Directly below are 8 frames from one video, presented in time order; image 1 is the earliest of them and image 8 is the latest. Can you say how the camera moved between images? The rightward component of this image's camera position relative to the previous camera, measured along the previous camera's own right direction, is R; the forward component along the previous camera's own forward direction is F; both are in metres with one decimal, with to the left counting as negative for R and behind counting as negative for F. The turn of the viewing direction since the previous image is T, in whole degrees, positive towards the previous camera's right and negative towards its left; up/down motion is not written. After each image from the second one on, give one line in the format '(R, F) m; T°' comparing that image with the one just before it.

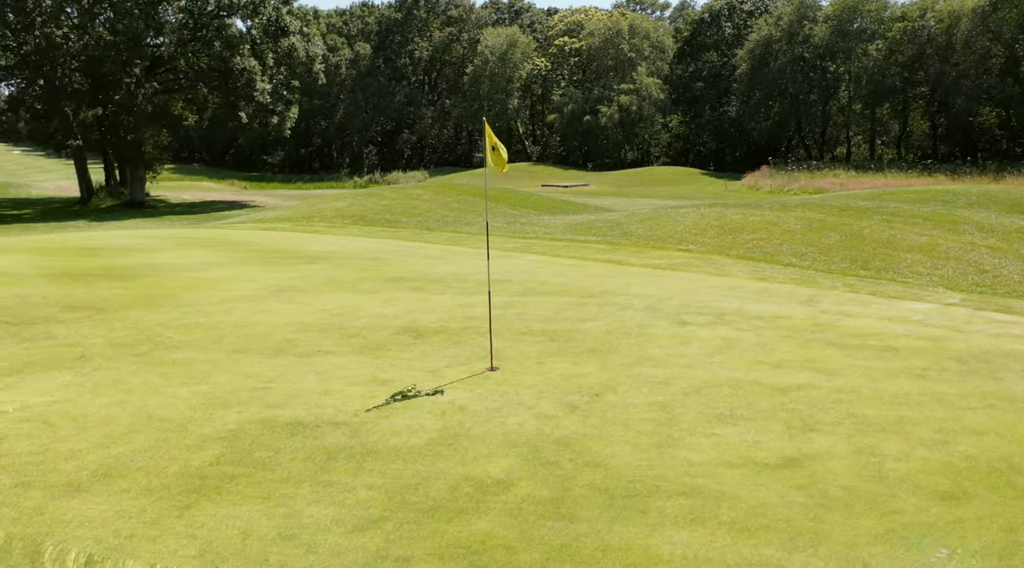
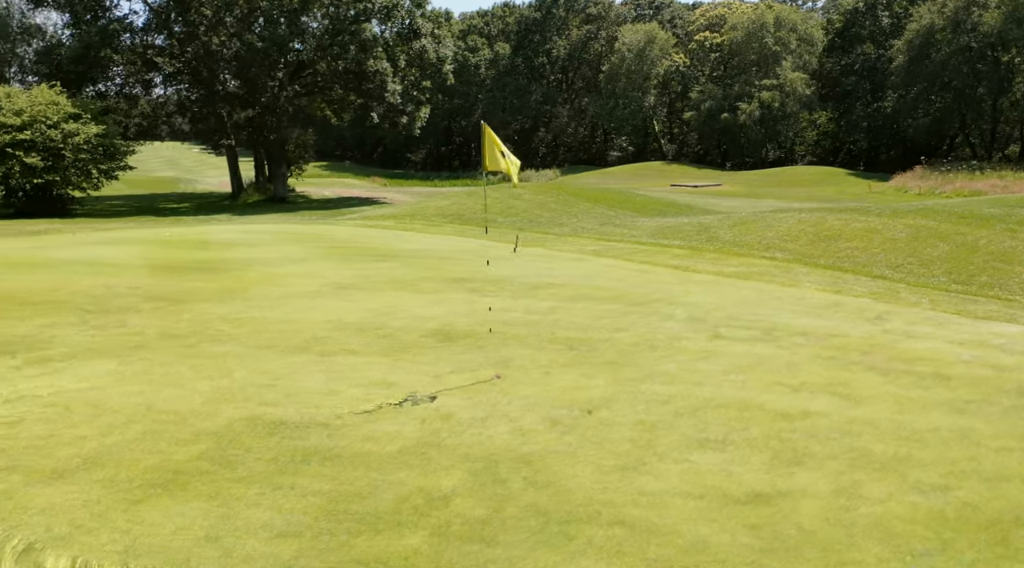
(+1.2, +0.3) m; -10°
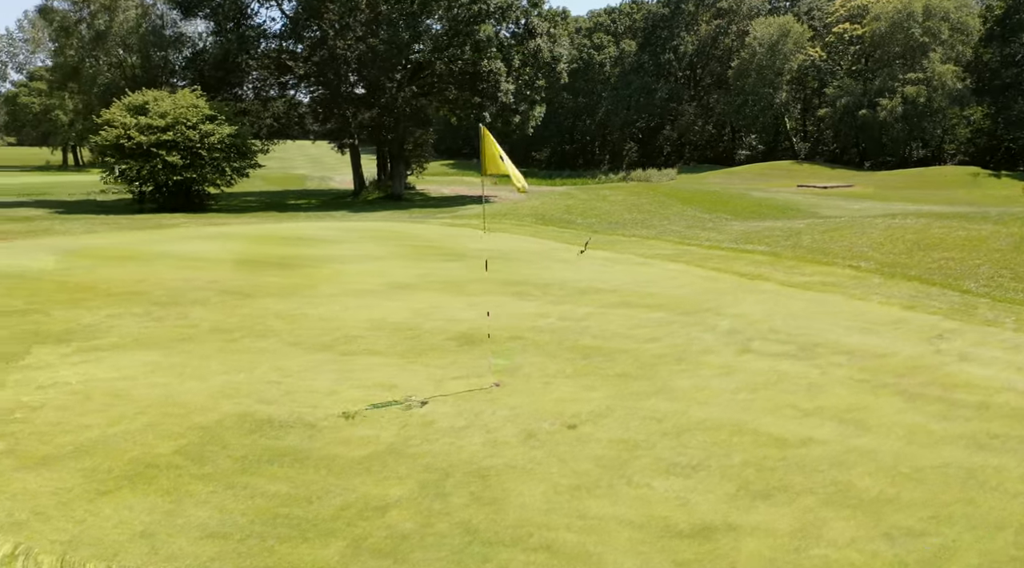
(+1.1, +0.2) m; -10°
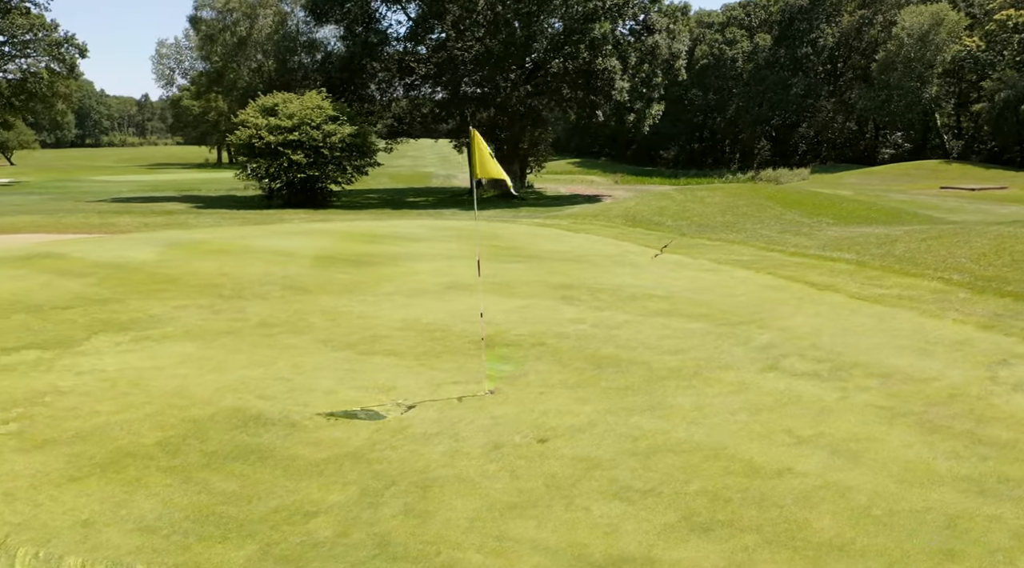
(+1.2, +0.3) m; -10°
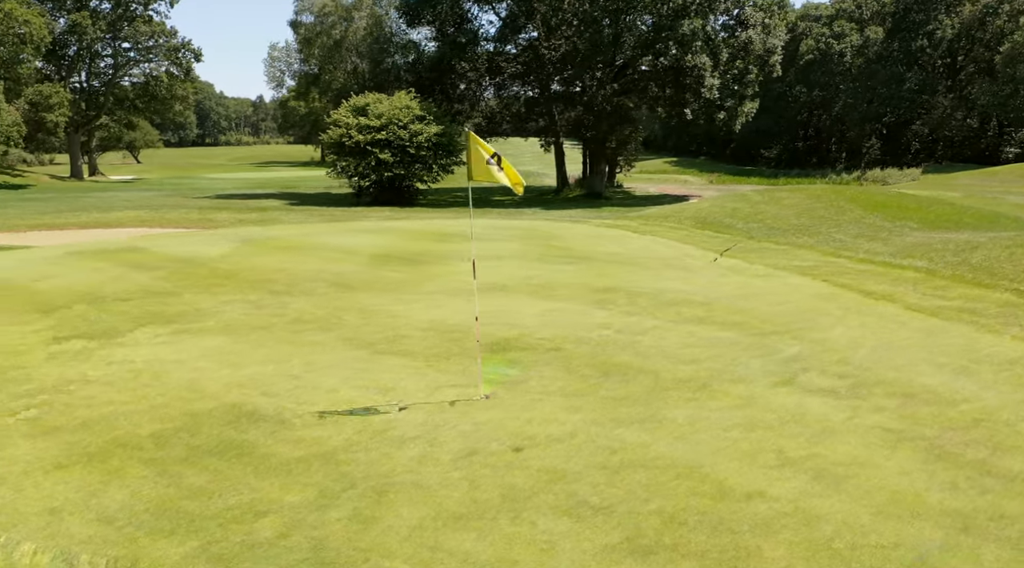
(+0.9, +0.2) m; -7°
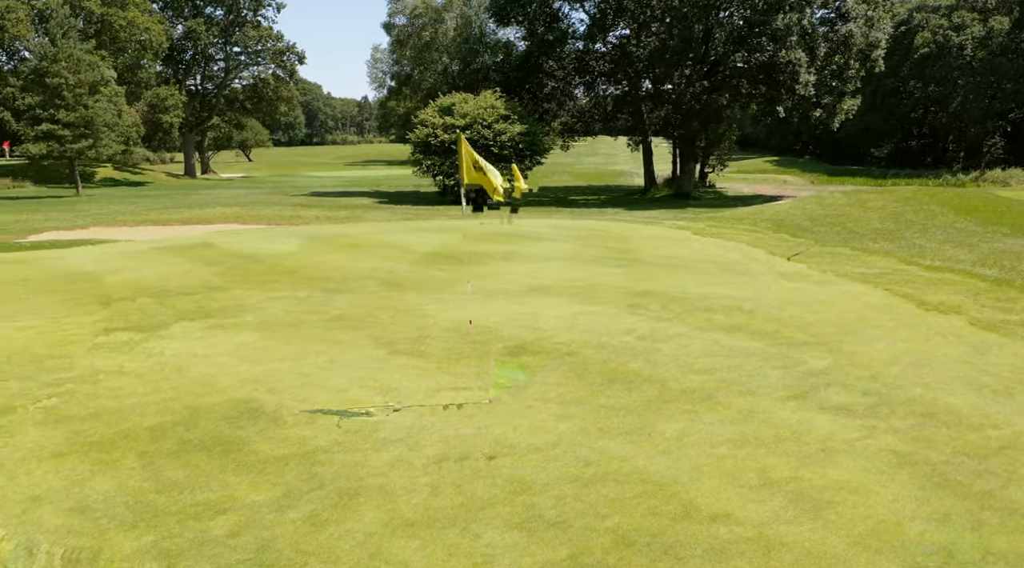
(+0.8, +0.2) m; -7°
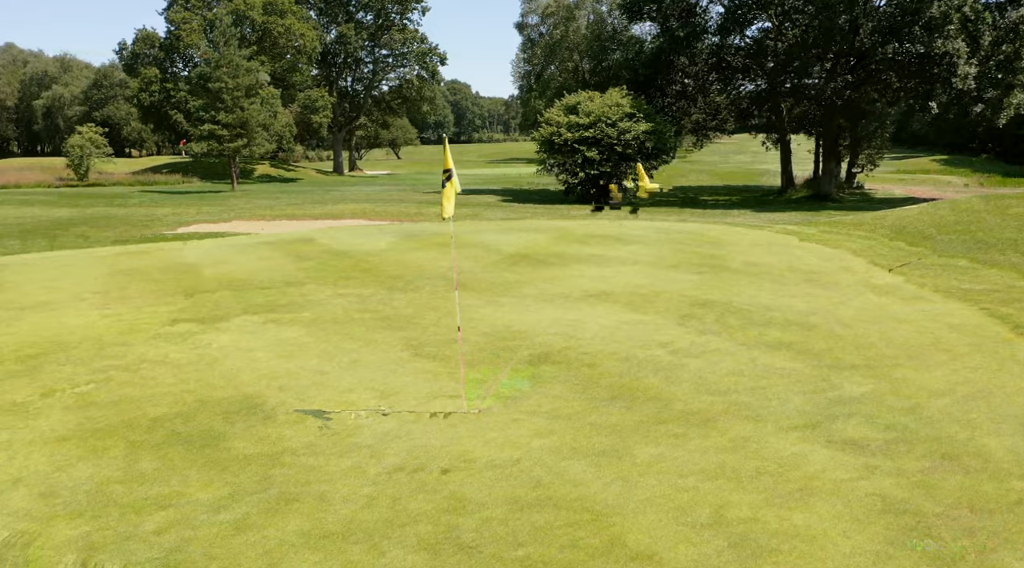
(+1.2, +0.4) m; -11°
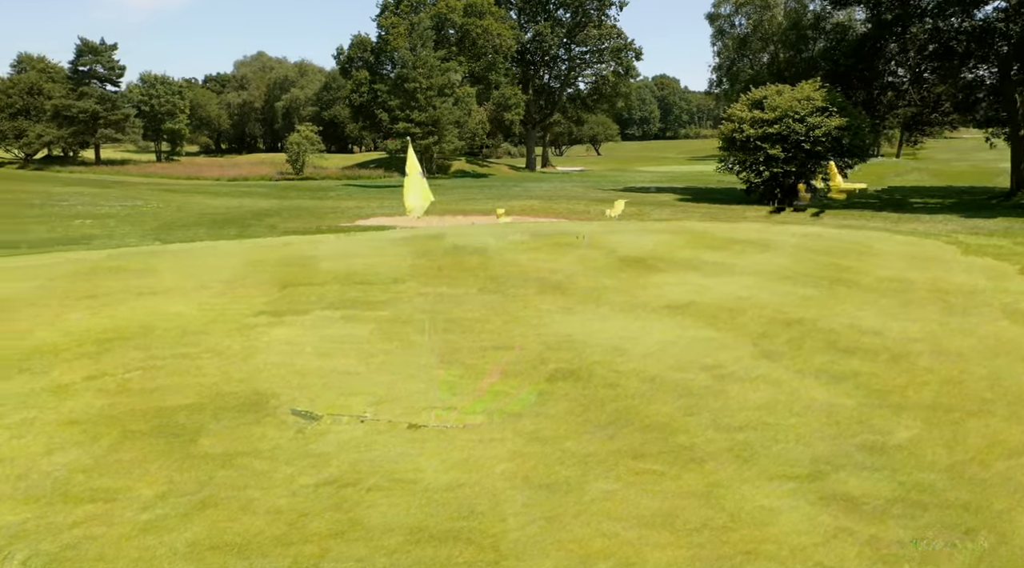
(+1.6, +0.7) m; -15°
